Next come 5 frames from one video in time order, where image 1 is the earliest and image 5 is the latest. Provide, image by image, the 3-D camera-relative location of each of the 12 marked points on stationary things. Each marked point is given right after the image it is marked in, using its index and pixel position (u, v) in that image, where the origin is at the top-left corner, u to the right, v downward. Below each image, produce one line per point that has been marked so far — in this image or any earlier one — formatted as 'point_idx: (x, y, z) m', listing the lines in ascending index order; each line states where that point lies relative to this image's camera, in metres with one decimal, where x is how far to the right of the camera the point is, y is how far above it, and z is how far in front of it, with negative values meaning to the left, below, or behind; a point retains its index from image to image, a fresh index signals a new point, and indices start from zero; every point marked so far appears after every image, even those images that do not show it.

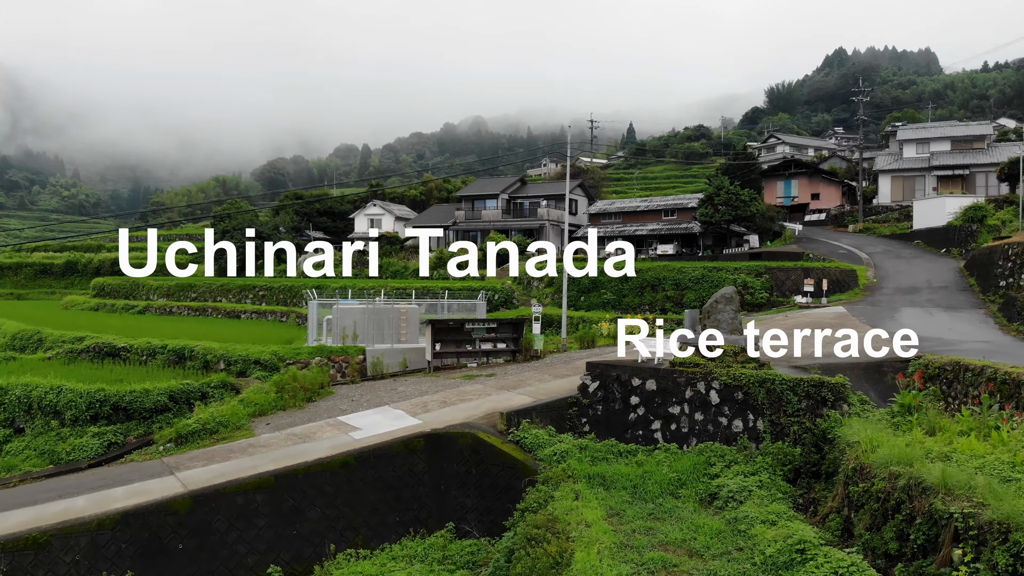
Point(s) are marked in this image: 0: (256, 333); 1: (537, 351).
0: (-4.6, -1.0, +14.6) m
1: (+0.4, -1.0, +11.5) m
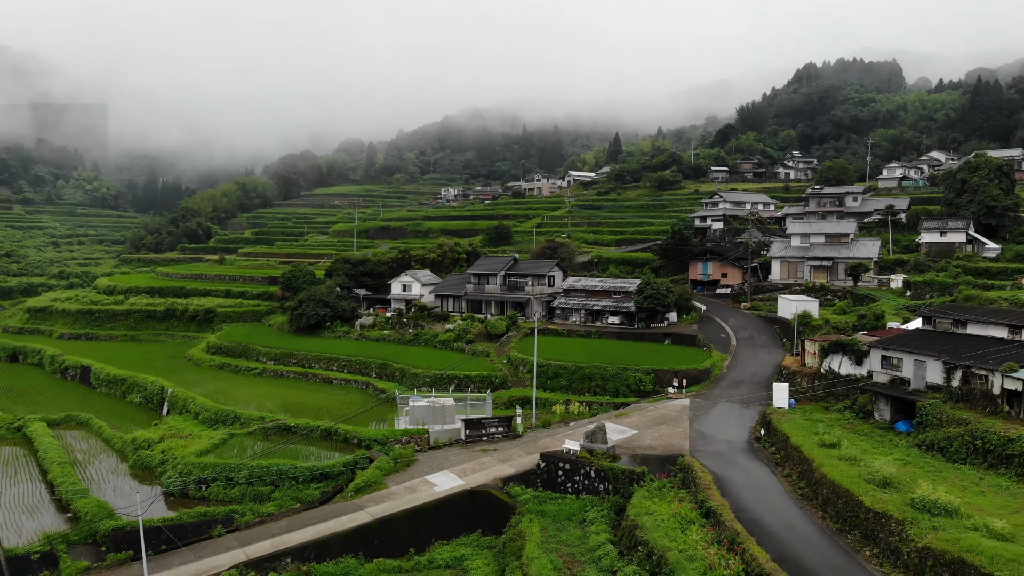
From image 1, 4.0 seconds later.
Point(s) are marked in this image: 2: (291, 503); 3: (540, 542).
0: (-4.8, -3.8, +24.6) m
1: (+0.2, -3.9, +21.5) m
2: (-5.1, -4.9, +18.0) m
3: (+0.5, -4.9, +15.1) m
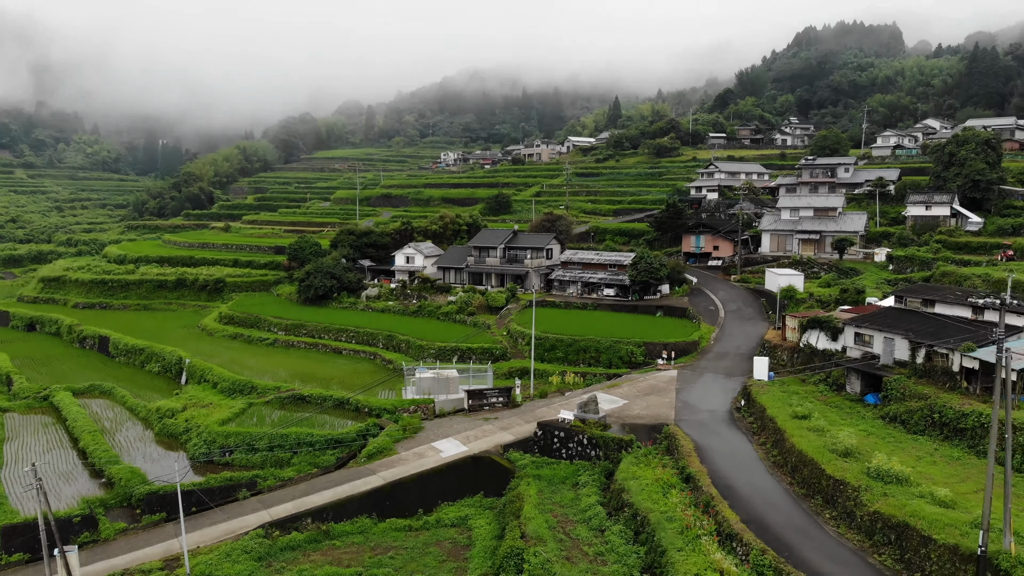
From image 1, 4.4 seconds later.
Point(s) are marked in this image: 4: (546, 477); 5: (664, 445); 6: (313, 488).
0: (-4.8, -3.0, +26.1) m
1: (+0.2, -3.3, +23.1) m
2: (-5.1, -4.5, +19.7) m
3: (+0.5, -4.6, +16.8) m
4: (+0.8, -4.4, +18.5) m
5: (+3.5, -3.6, +18.3) m
6: (-4.7, -4.7, +18.5) m
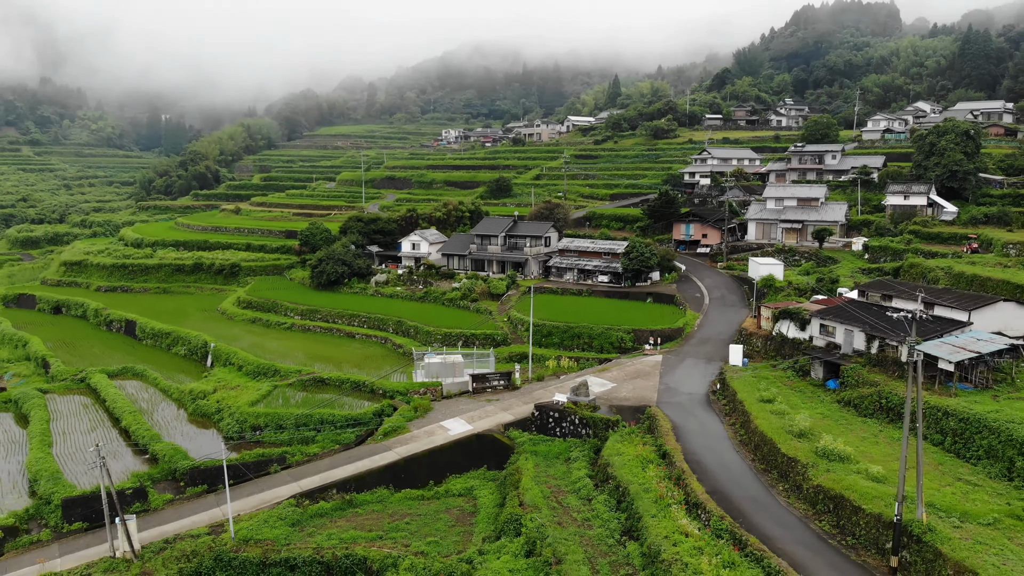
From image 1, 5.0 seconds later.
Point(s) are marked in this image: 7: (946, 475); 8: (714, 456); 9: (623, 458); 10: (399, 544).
0: (-4.8, -2.7, +28.5) m
1: (+0.2, -3.1, +25.5) m
2: (-5.1, -4.4, +22.1) m
3: (+0.5, -4.6, +19.2) m
4: (+0.8, -4.4, +20.9) m
5: (+3.5, -3.6, +20.7) m
6: (-4.7, -4.6, +21.0) m
7: (+8.7, -3.8, +15.9) m
8: (+4.7, -3.9, +18.3) m
9: (+2.6, -4.0, +18.6) m
10: (-2.4, -5.5, +17.0) m
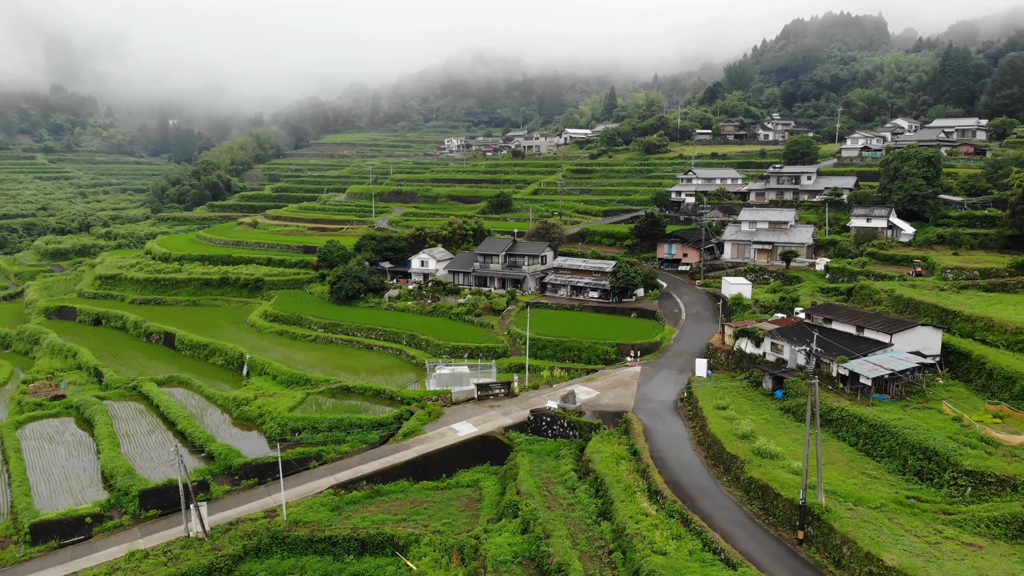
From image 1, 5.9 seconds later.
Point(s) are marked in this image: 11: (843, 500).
0: (-4.8, -3.5, +32.7) m
1: (+0.1, -3.9, +29.7) m
2: (-5.1, -5.2, +26.3) m
3: (+0.5, -5.4, +23.4) m
4: (+0.8, -5.2, +25.1) m
5: (+3.5, -4.4, +24.9) m
6: (-4.7, -5.5, +25.2) m
7: (+8.7, -4.6, +20.1) m
8: (+4.7, -4.7, +22.5) m
9: (+2.6, -4.8, +22.9) m
10: (-2.5, -6.4, +21.2) m
11: (+7.7, -4.9, +18.3) m
